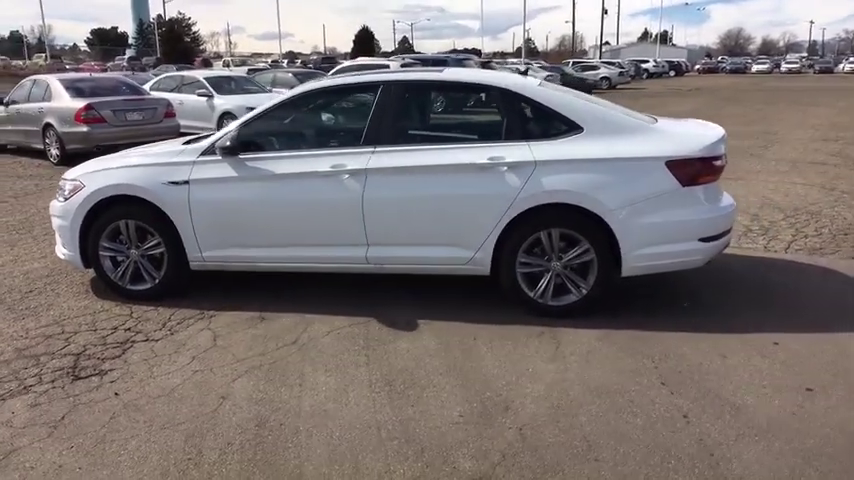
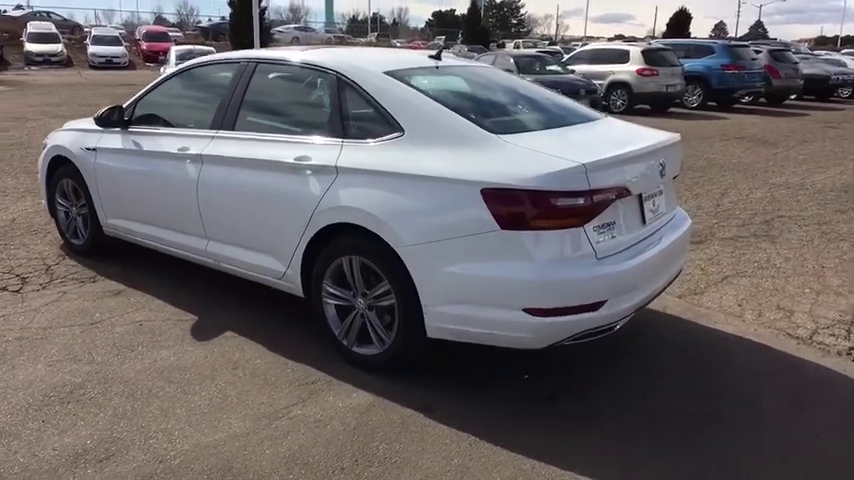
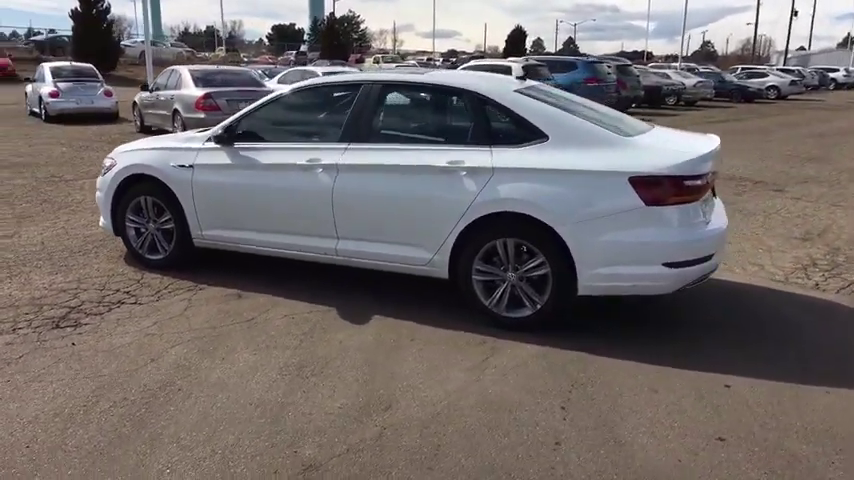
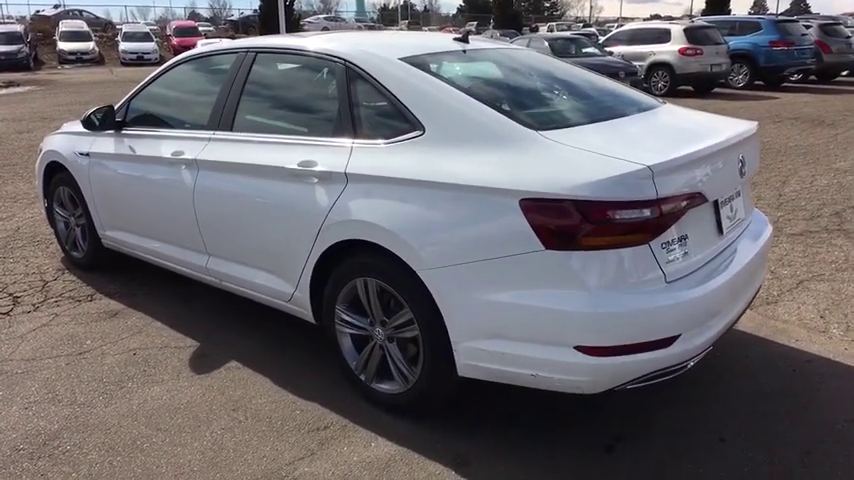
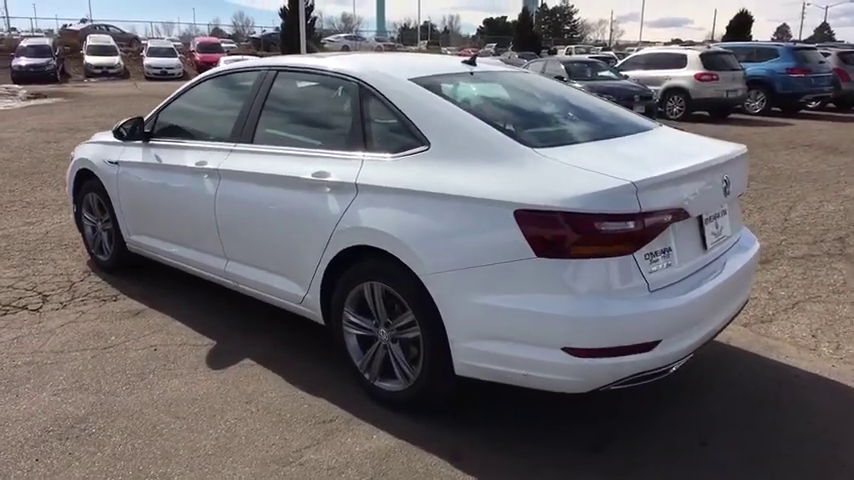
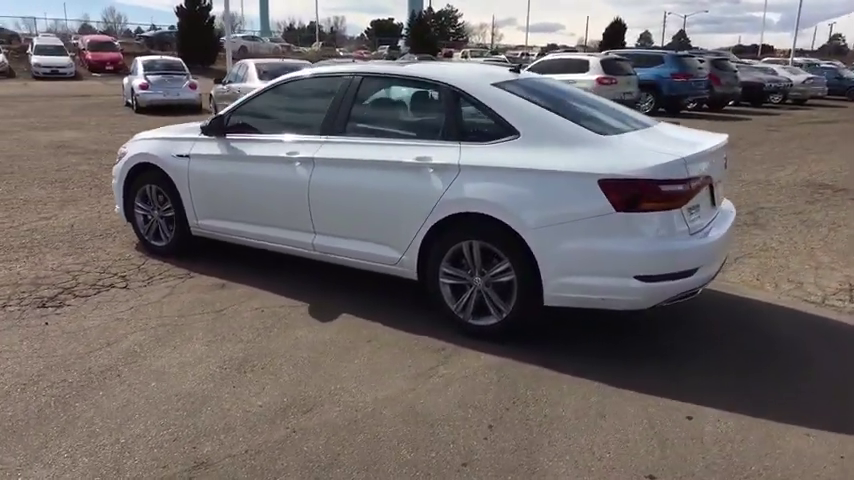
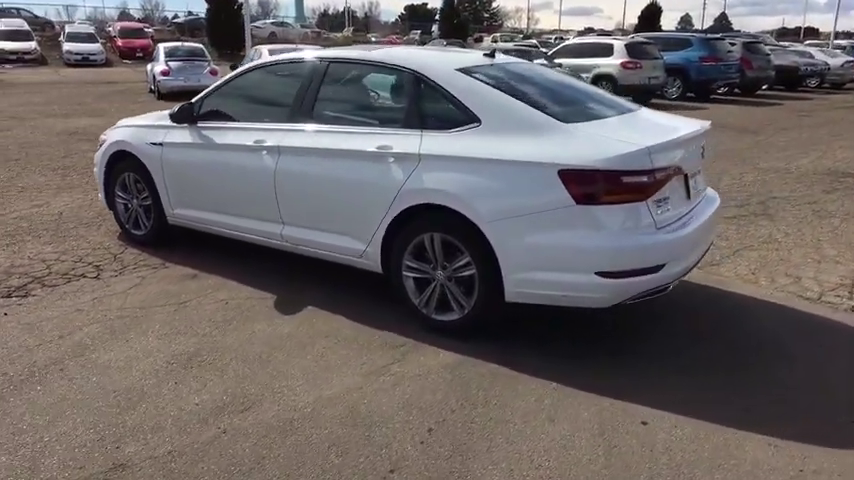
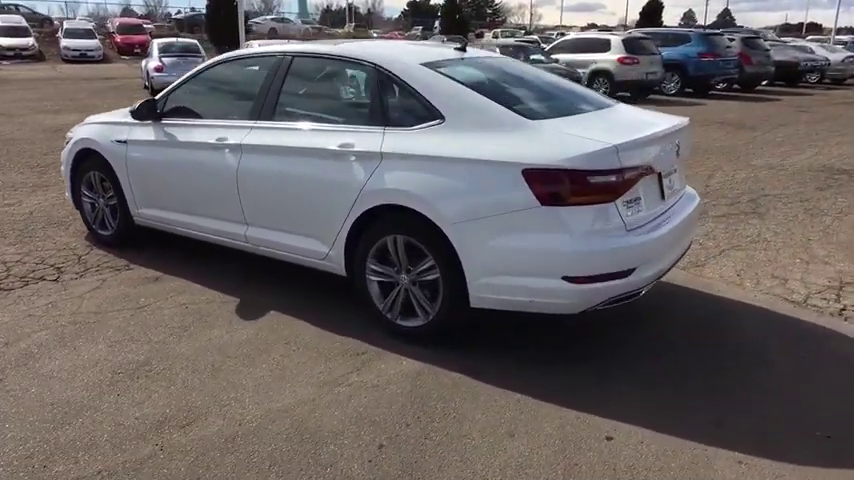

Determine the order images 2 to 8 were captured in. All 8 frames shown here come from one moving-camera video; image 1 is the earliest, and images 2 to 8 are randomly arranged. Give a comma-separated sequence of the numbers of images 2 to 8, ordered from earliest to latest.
3, 6, 7, 8, 2, 5, 4
